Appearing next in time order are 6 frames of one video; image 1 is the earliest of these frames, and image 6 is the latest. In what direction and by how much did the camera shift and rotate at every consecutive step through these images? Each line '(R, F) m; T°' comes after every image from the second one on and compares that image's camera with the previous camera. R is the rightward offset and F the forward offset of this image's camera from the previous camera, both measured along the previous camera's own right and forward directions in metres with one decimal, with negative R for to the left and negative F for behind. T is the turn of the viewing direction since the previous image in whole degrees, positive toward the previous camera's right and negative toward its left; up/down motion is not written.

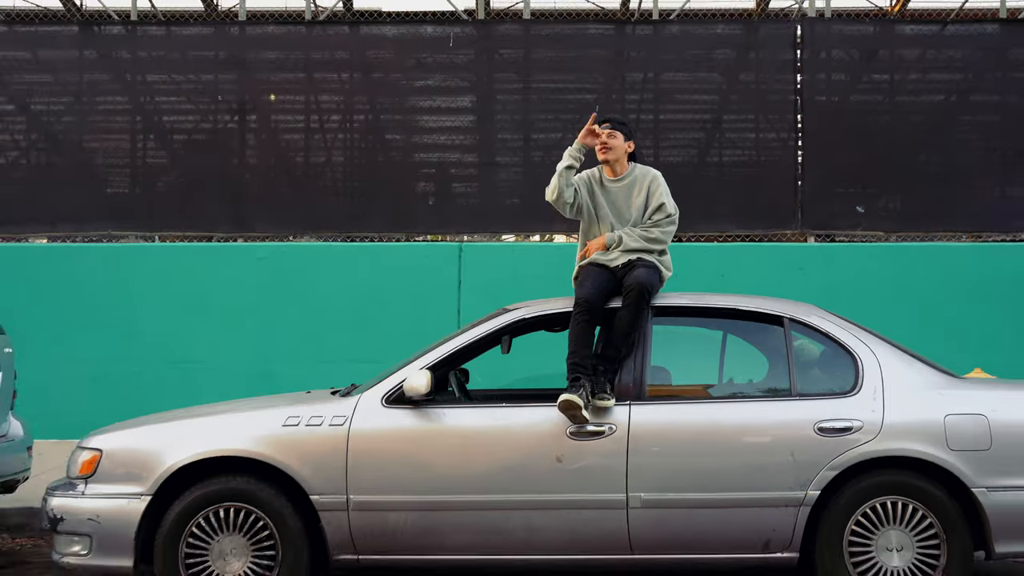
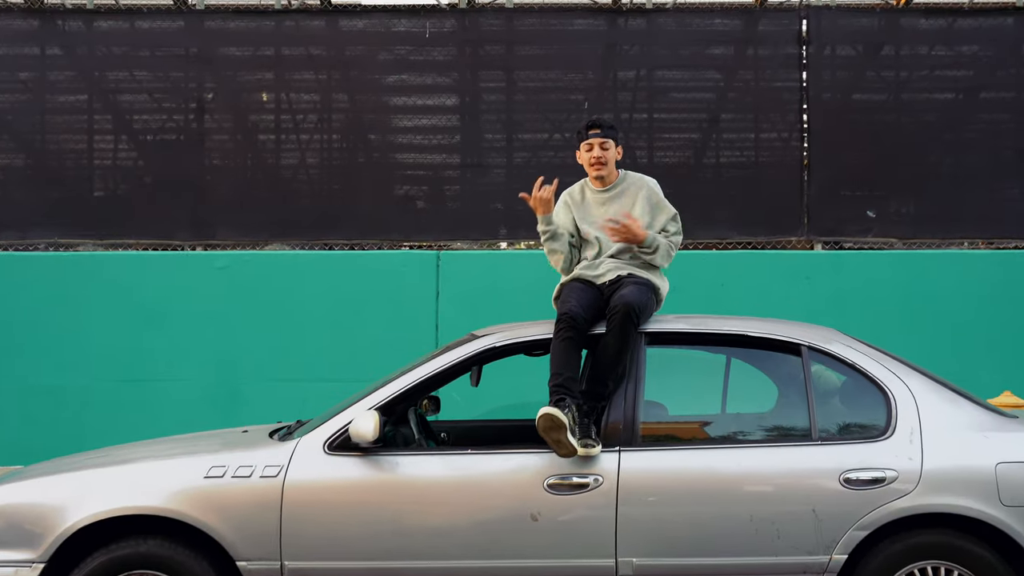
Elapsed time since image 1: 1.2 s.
(+0.1, +0.6) m; 0°
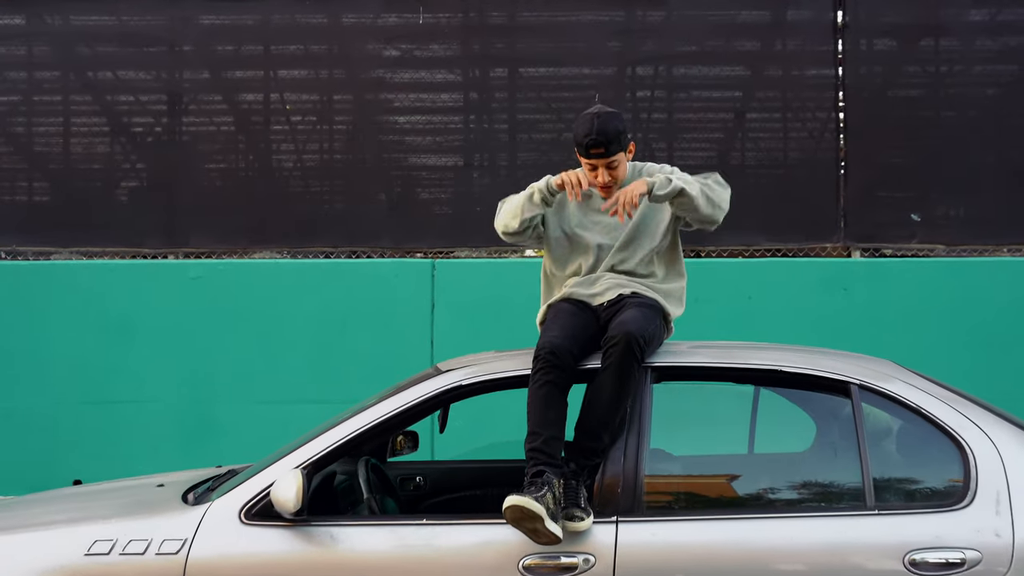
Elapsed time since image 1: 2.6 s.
(+0.1, +0.6) m; -1°
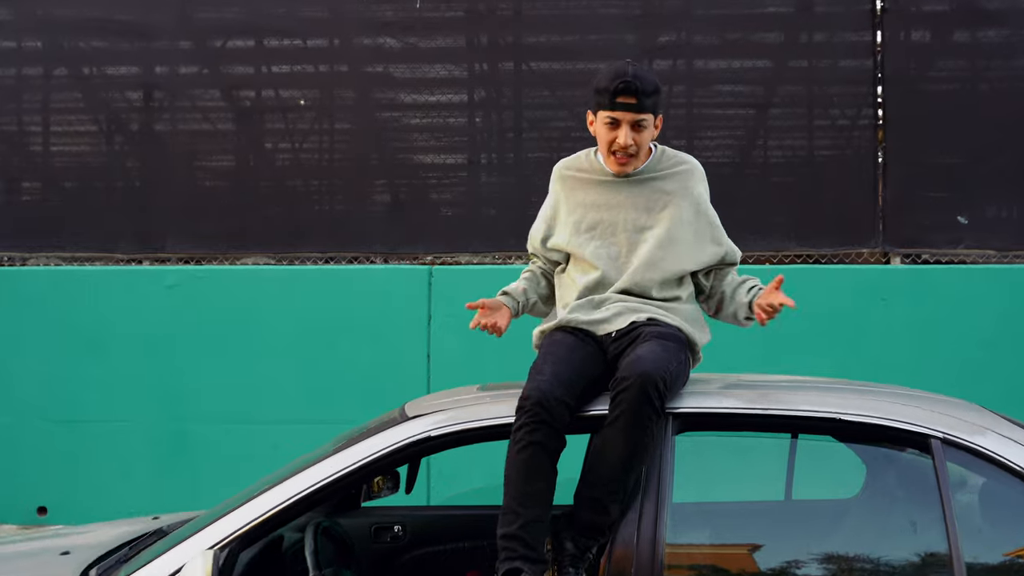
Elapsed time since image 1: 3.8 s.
(+0.1, +0.5) m; -1°
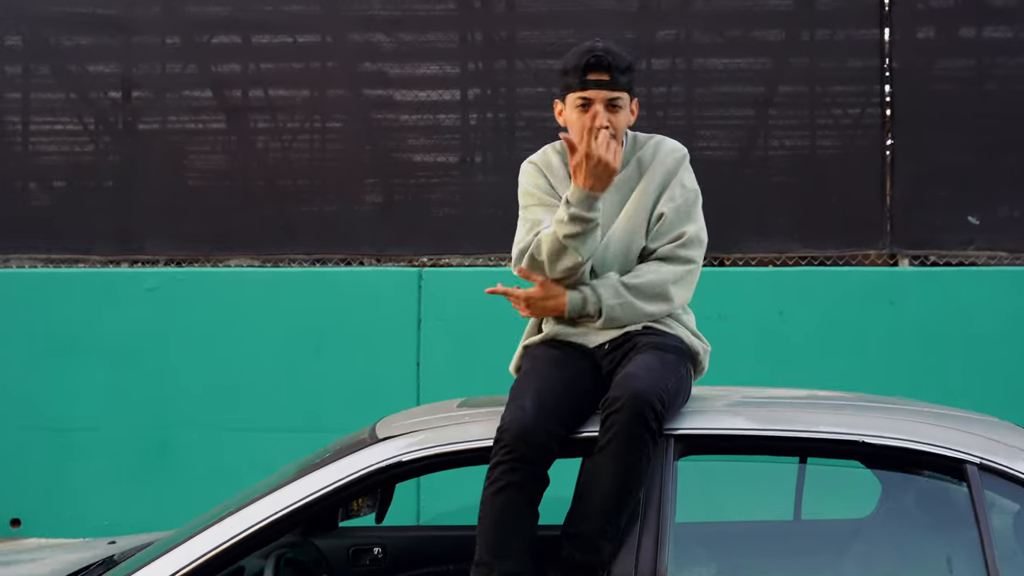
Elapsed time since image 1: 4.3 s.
(0.0, +0.2) m; 0°
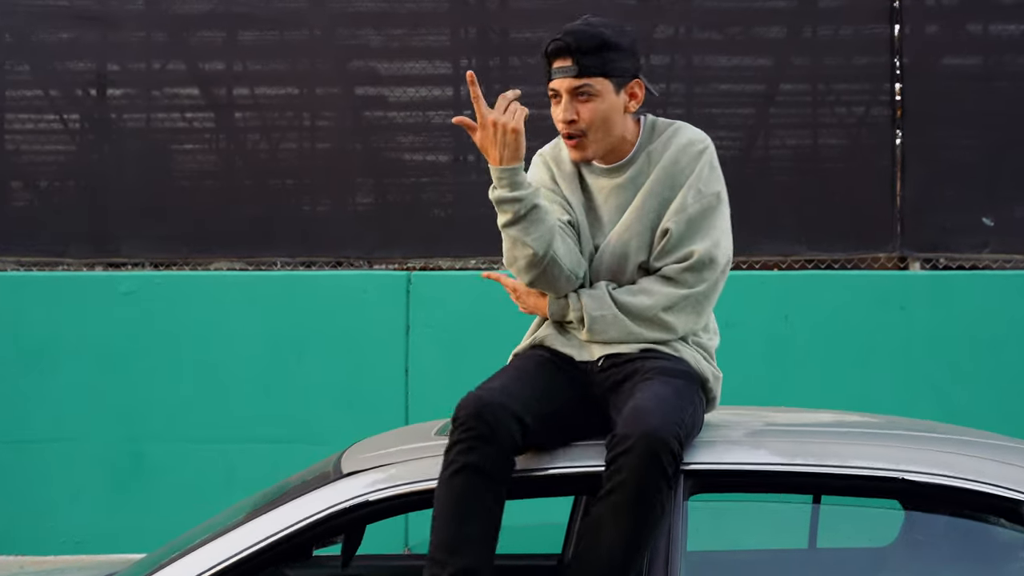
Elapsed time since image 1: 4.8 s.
(0.0, +0.2) m; 0°
